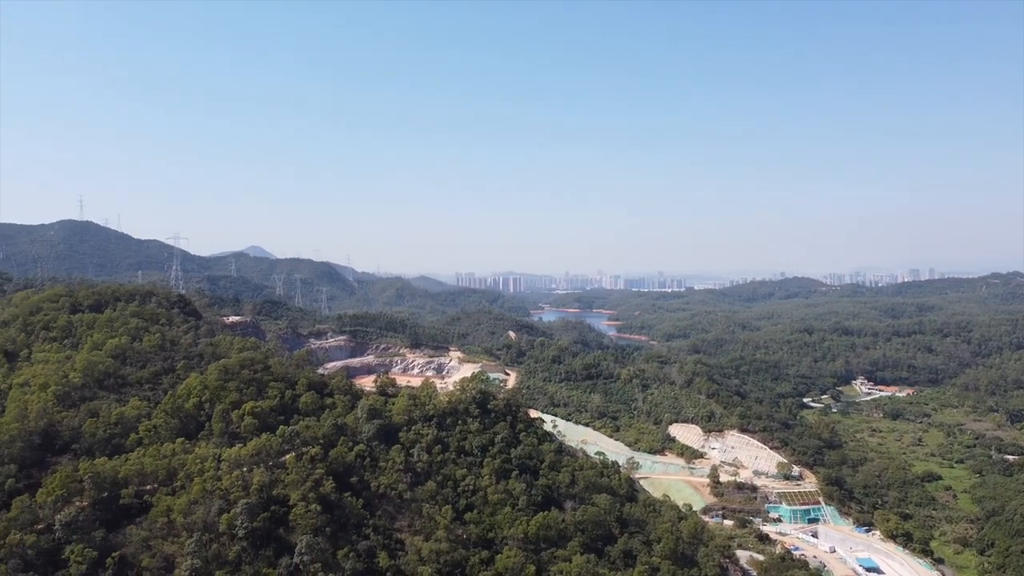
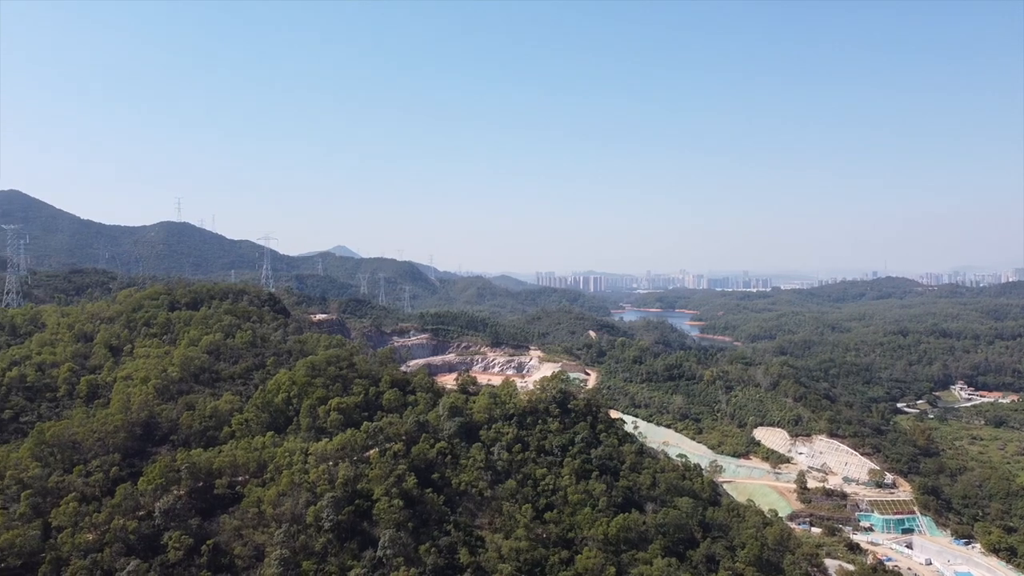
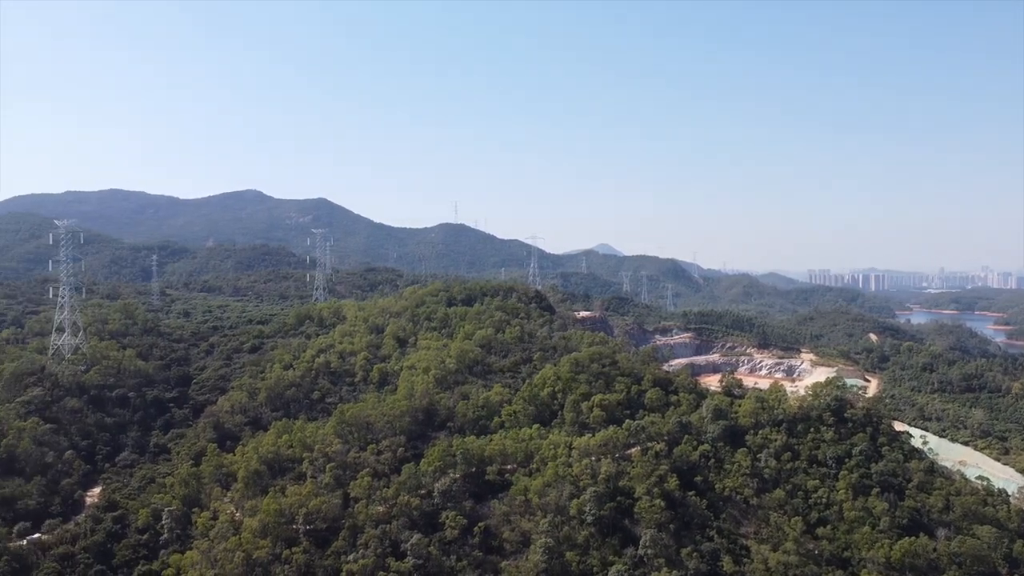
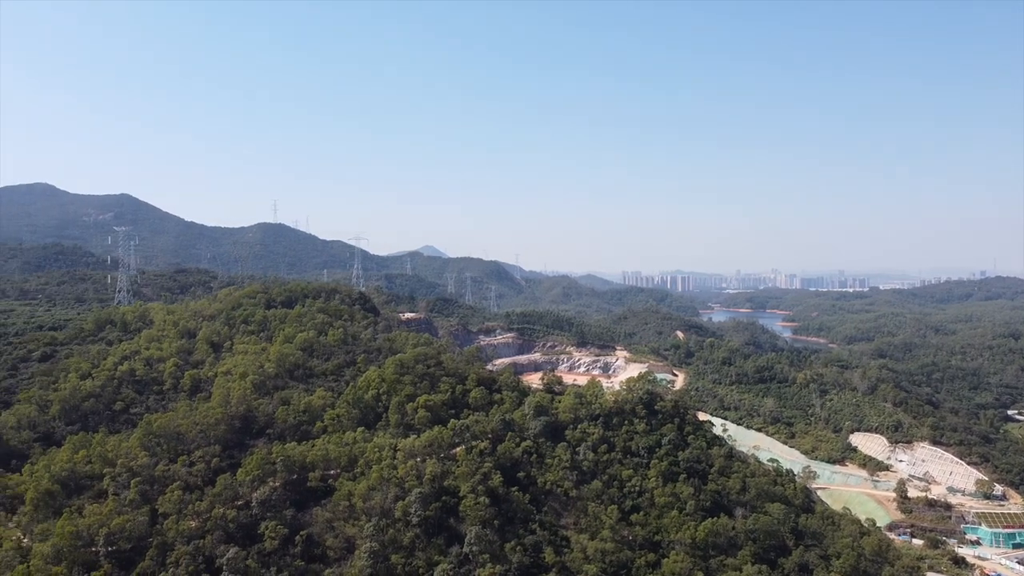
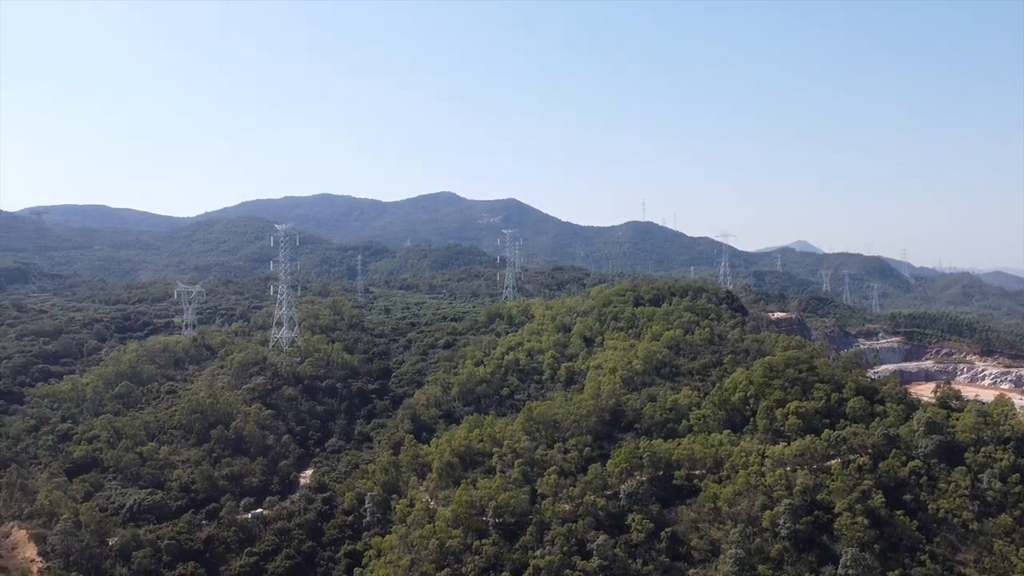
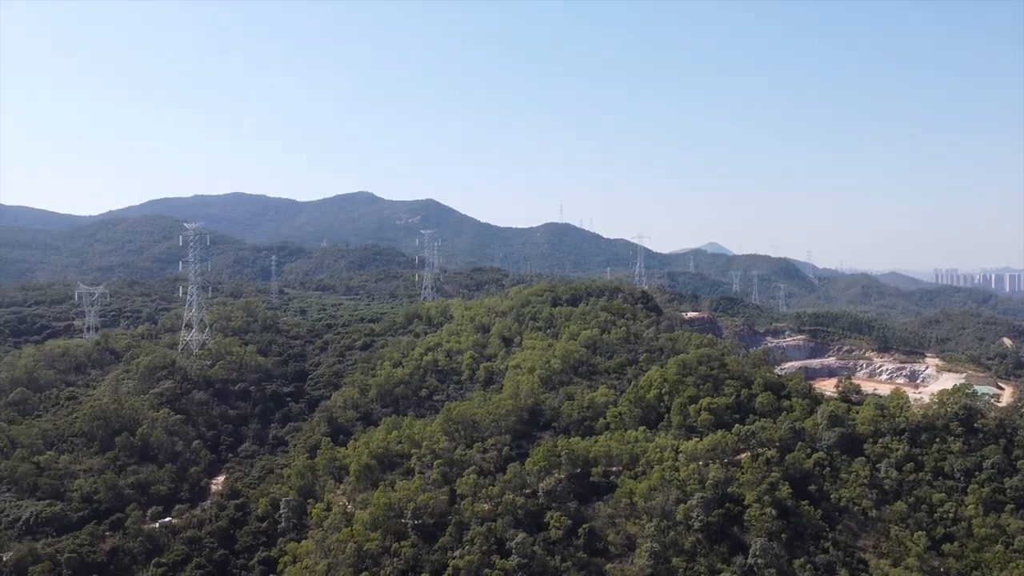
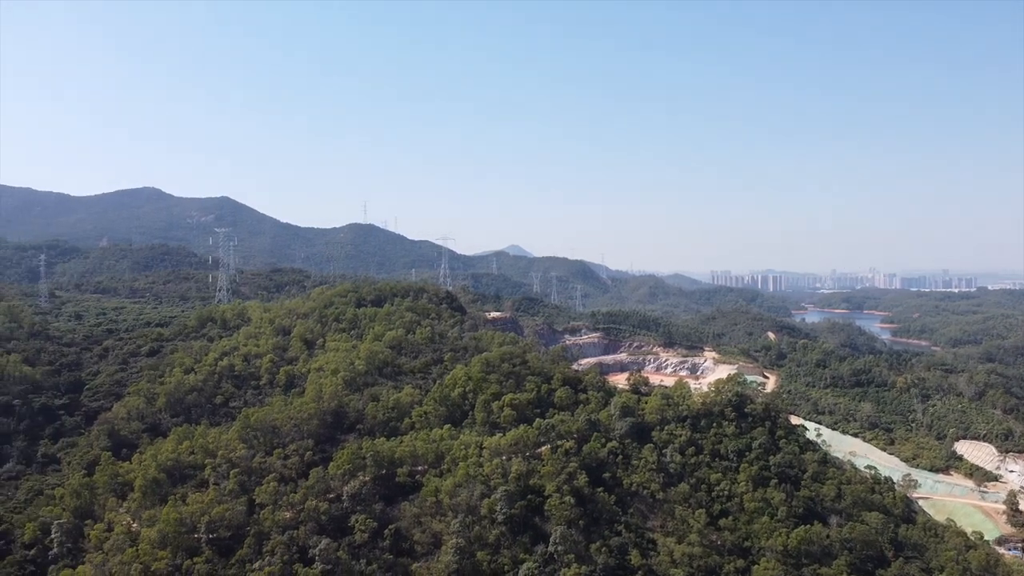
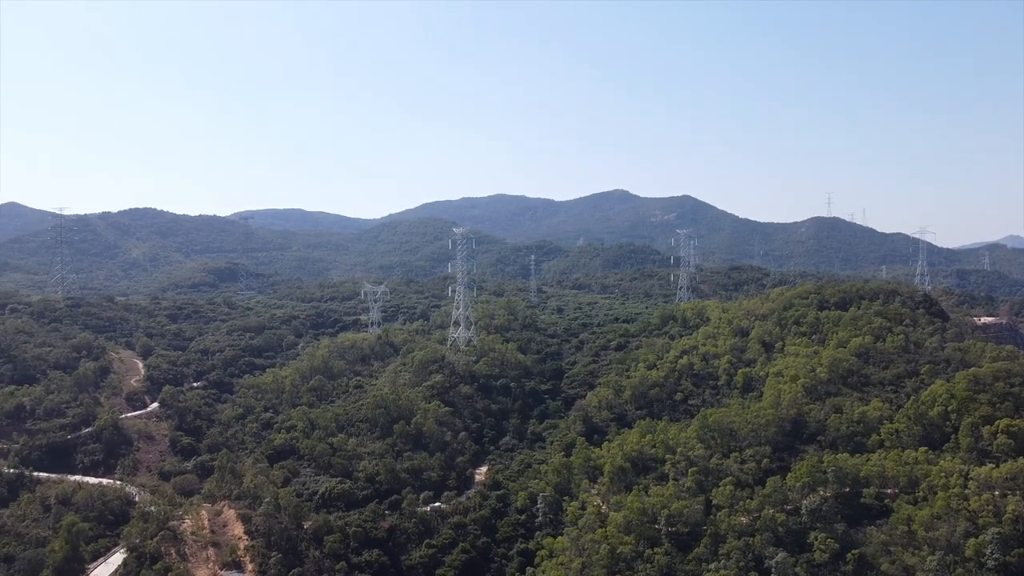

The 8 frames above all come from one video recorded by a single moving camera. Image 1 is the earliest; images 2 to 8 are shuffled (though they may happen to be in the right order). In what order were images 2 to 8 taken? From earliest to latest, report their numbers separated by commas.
2, 4, 7, 3, 6, 5, 8
